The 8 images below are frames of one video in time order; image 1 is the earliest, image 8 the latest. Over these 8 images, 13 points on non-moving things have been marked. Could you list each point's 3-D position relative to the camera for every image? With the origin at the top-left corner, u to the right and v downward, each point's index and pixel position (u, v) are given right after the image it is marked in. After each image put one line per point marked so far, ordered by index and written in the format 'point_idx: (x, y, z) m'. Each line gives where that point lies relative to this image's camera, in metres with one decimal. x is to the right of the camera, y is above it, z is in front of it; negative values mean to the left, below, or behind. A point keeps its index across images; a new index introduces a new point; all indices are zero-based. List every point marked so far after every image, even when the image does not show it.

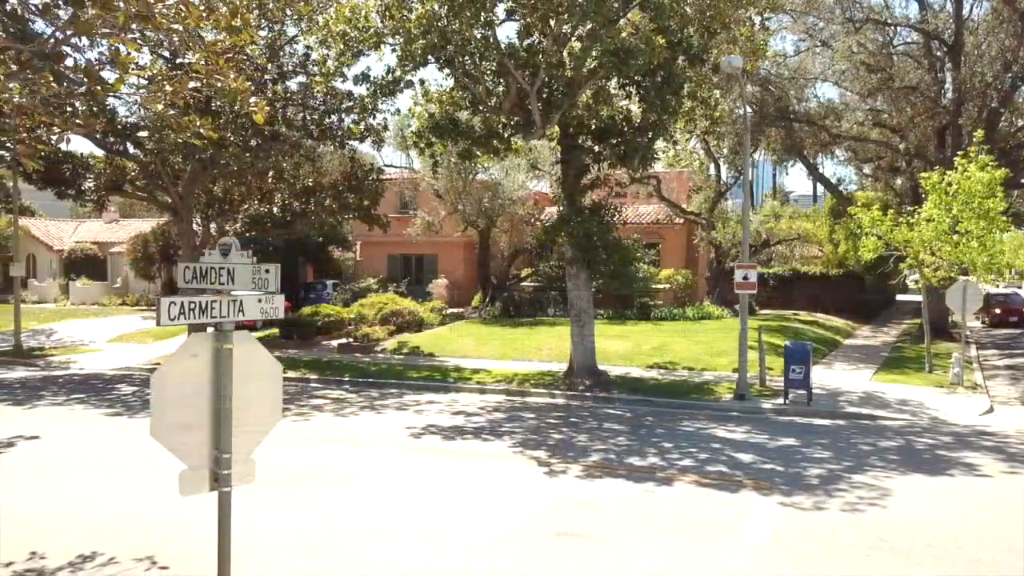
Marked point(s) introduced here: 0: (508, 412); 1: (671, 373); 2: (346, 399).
0: (-0.1, -2.1, +13.5) m
1: (+3.4, -1.8, +17.2) m
2: (-3.0, -2.0, +14.8) m
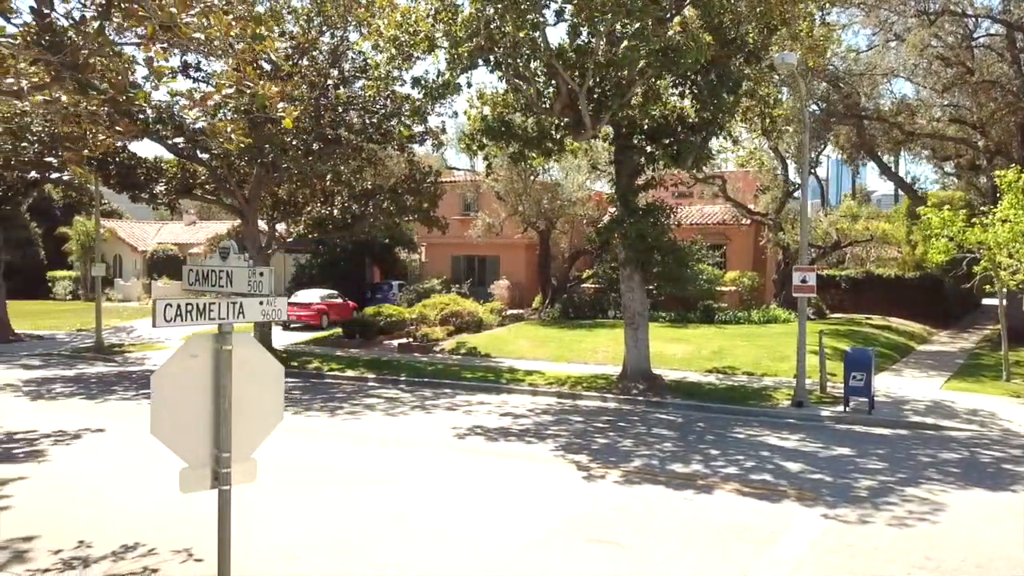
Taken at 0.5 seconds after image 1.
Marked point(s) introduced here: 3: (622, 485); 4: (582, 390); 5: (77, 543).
0: (+0.7, -2.1, +13.4) m
1: (+4.5, -1.9, +16.8) m
2: (-2.1, -2.0, +15.0) m
3: (+1.2, -2.2, +9.0) m
4: (+1.3, -2.0, +15.7) m
5: (-3.8, -2.2, +7.1) m
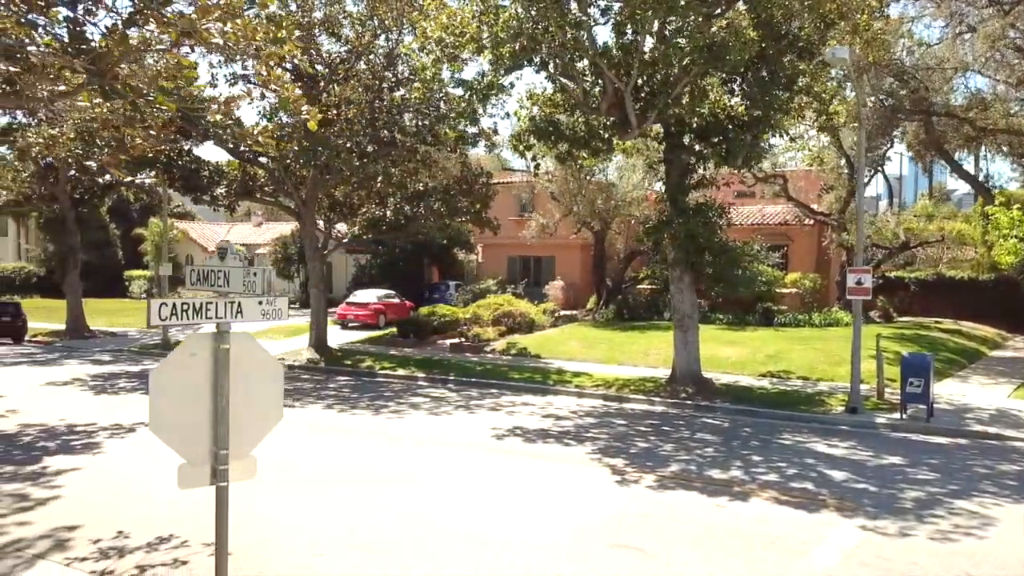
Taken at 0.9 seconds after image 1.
0: (+1.4, -2.1, +13.3) m
1: (+5.5, -1.9, +16.4) m
2: (-1.3, -2.0, +15.1) m
3: (+1.6, -2.2, +8.8) m
4: (+2.2, -2.0, +15.5) m
5: (-3.6, -2.2, +7.4) m
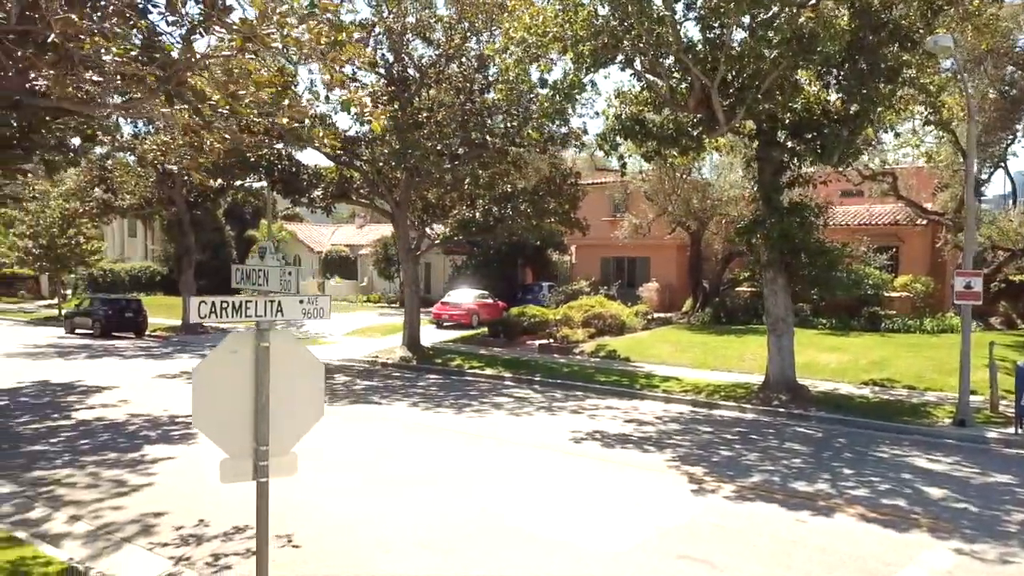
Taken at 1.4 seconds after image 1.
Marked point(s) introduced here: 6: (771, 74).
0: (+2.7, -2.2, +12.9) m
1: (+7.1, -2.0, +15.5) m
2: (+0.3, -2.1, +15.0) m
3: (+2.3, -2.2, +8.5) m
4: (+3.8, -2.1, +15.0) m
5: (-3.0, -2.2, +7.7) m
6: (+4.1, +3.3, +12.7) m
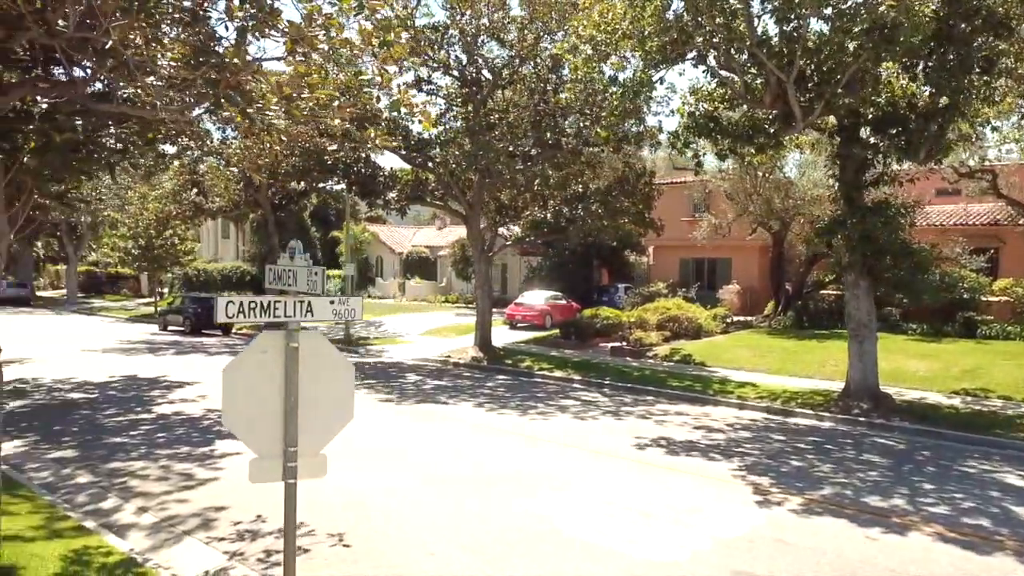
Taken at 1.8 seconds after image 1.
0: (+3.8, -2.2, +12.5) m
1: (+8.4, -2.0, +14.6) m
2: (+1.5, -2.1, +14.8) m
3: (+2.9, -2.3, +8.1) m
4: (+5.0, -2.1, +14.5) m
5: (-2.5, -2.2, +7.8) m
6: (+5.1, +3.3, +12.1) m
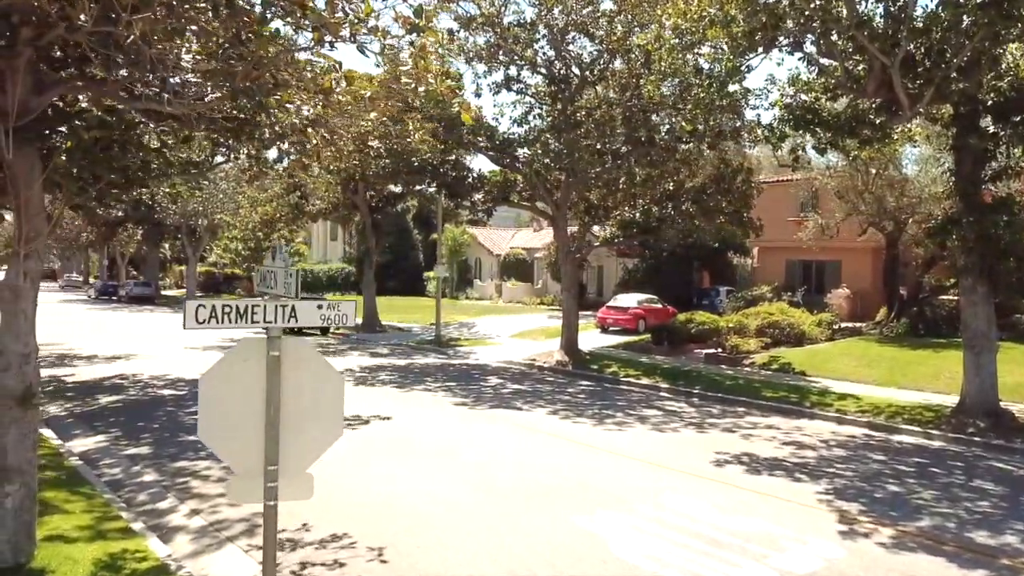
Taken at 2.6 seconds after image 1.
0: (+4.8, -2.3, +11.4) m
1: (+9.7, -2.1, +12.9) m
2: (+2.9, -2.2, +14.0) m
3: (+3.3, -2.3, +7.2) m
4: (+6.3, -2.2, +13.2) m
5: (-2.0, -2.2, +7.6) m
6: (+6.1, +3.2, +10.9) m
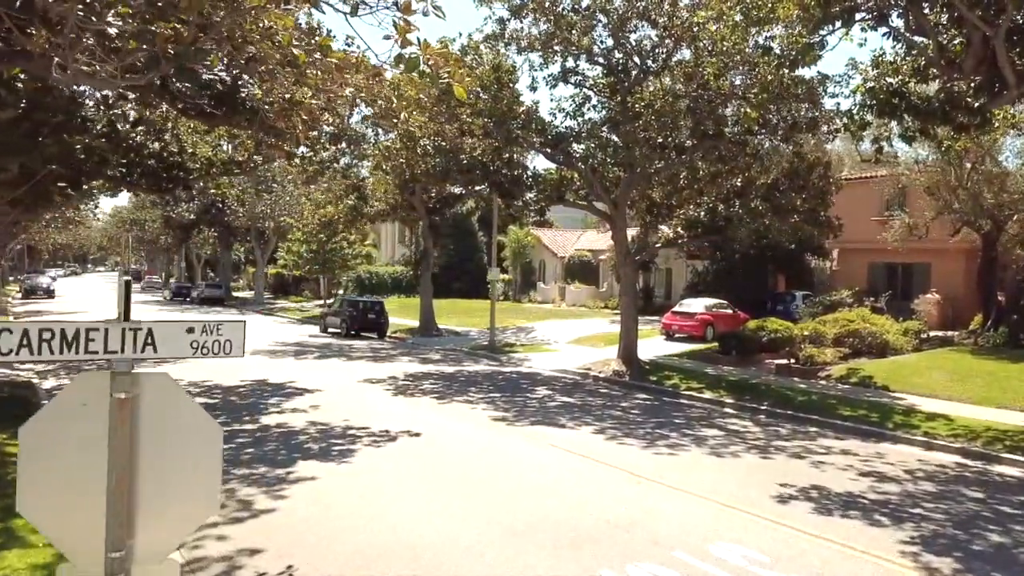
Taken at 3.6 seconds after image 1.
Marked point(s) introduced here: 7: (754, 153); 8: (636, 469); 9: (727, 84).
0: (+5.2, -2.4, +9.8) m
1: (+10.2, -2.3, +10.8) m
2: (+3.6, -2.3, +12.6) m
3: (+3.4, -2.4, +5.8) m
4: (+6.9, -2.3, +11.5) m
5: (-1.9, -2.3, +6.7) m
6: (+6.5, +3.1, +9.2) m
7: (+5.4, +3.1, +18.5) m
8: (+1.6, -2.3, +10.1) m
9: (+4.6, +4.5, +17.8) m
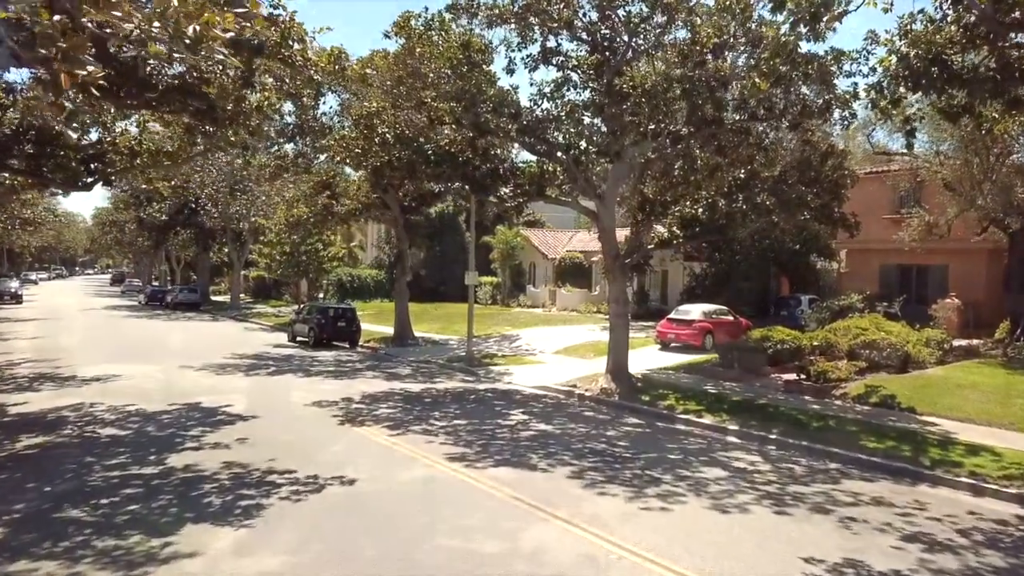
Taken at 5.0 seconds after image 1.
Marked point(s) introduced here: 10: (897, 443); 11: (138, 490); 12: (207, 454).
0: (+4.7, -2.5, +7.6) m
1: (+9.7, -2.4, +8.7) m
2: (+3.1, -2.4, +10.4) m
3: (+2.9, -2.5, +3.5) m
4: (+6.4, -2.4, +9.3) m
5: (-2.4, -2.4, +4.5) m
6: (+6.0, +3.0, +7.0) m
7: (+4.9, +3.0, +16.3) m
8: (+1.1, -2.4, +7.9) m
9: (+4.0, +4.4, +15.6) m
10: (+5.6, -2.3, +11.9) m
11: (-4.3, -2.3, +9.3) m
12: (-4.1, -2.2, +10.9) m
